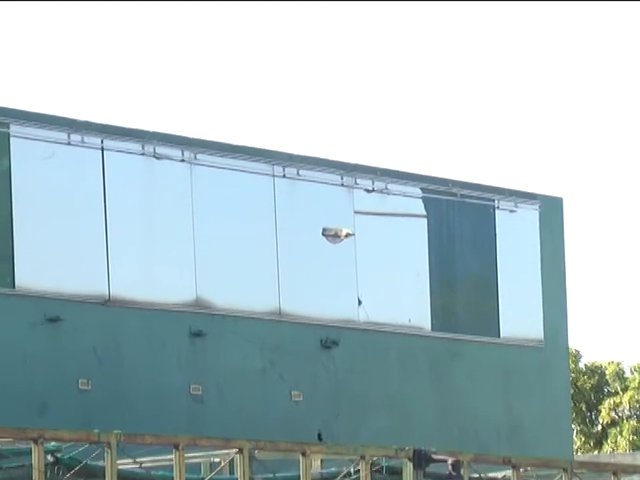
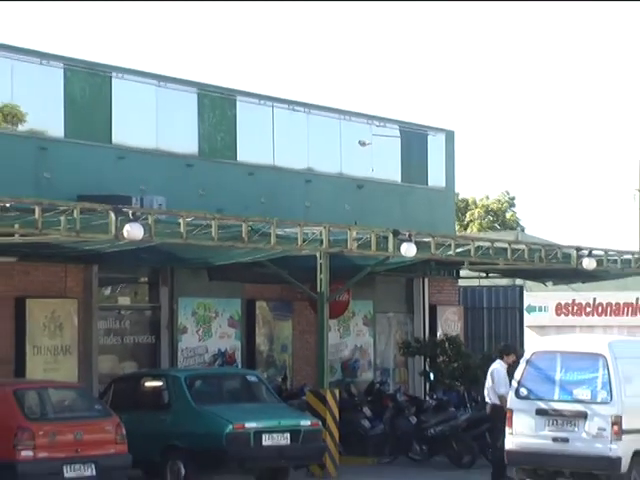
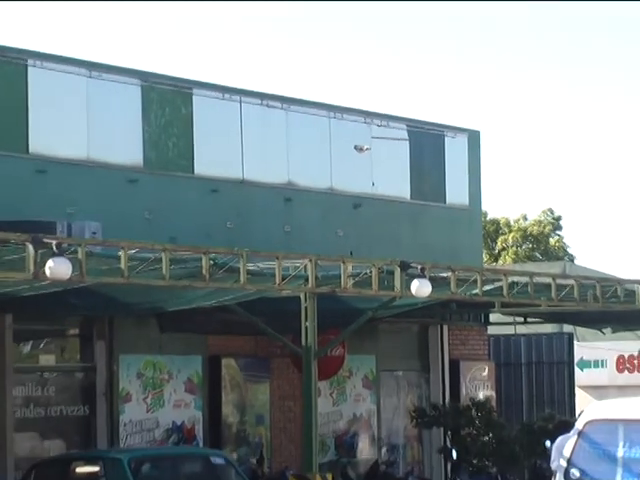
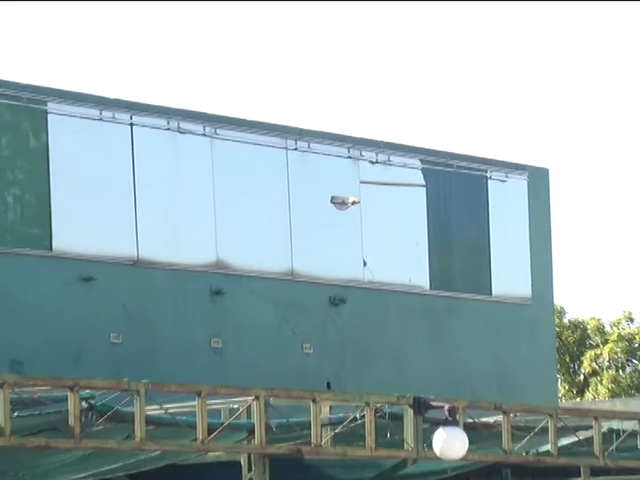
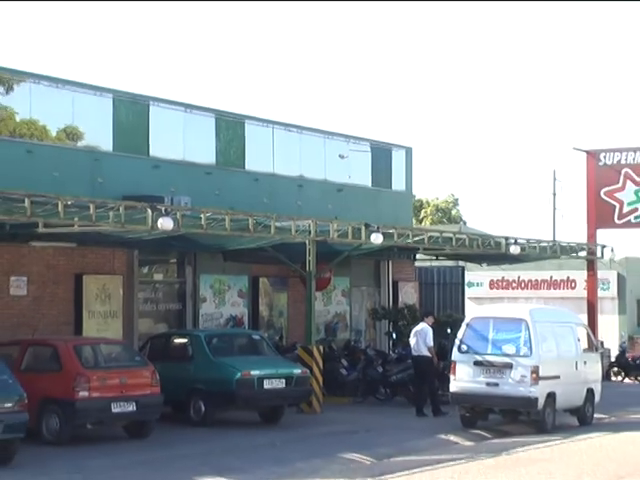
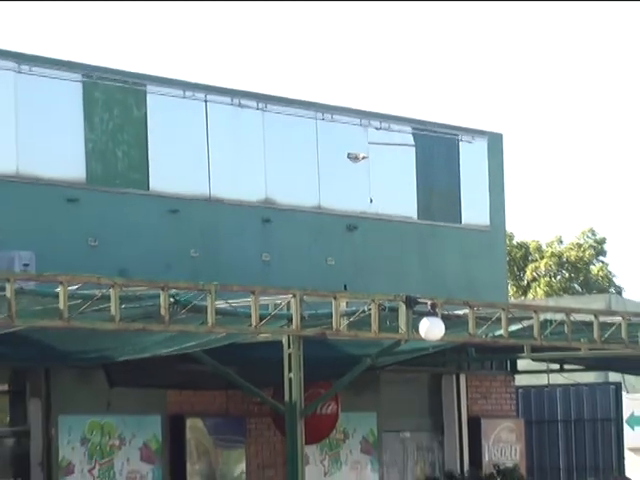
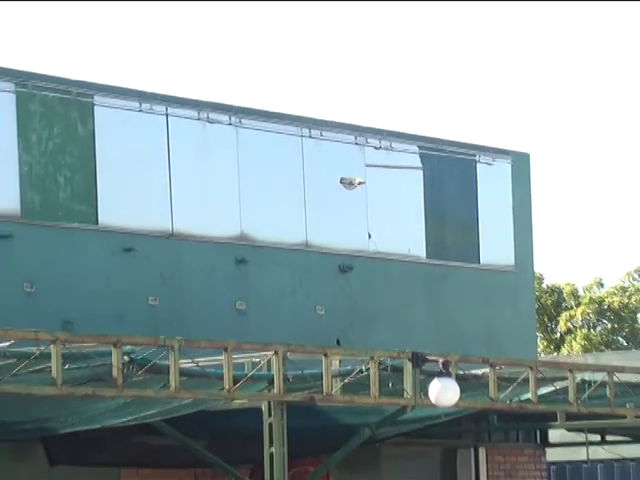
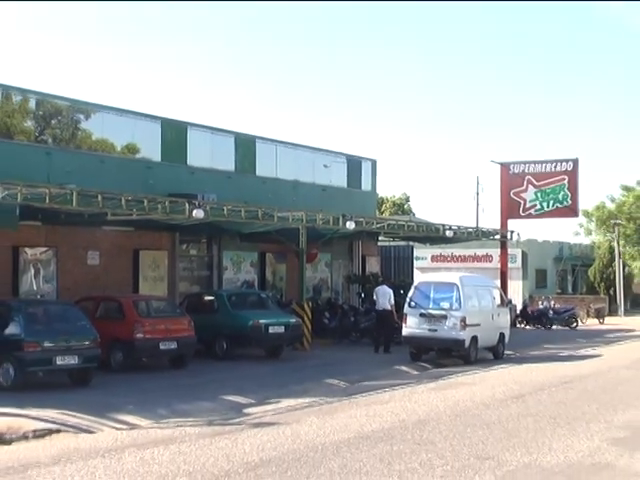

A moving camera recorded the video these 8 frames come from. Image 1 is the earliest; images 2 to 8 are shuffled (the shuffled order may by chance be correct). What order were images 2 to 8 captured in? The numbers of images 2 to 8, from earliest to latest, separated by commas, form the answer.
4, 7, 6, 3, 2, 5, 8
